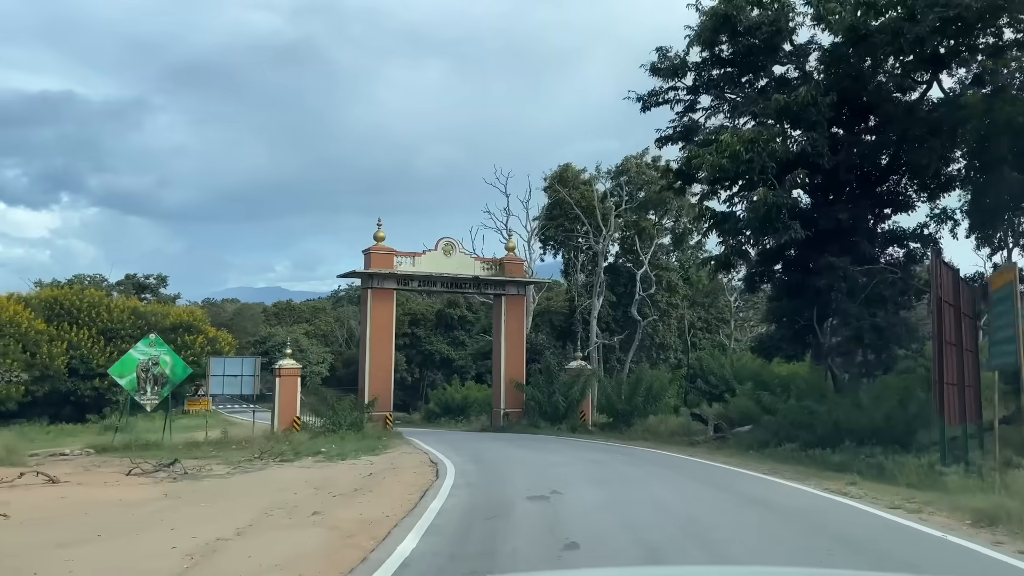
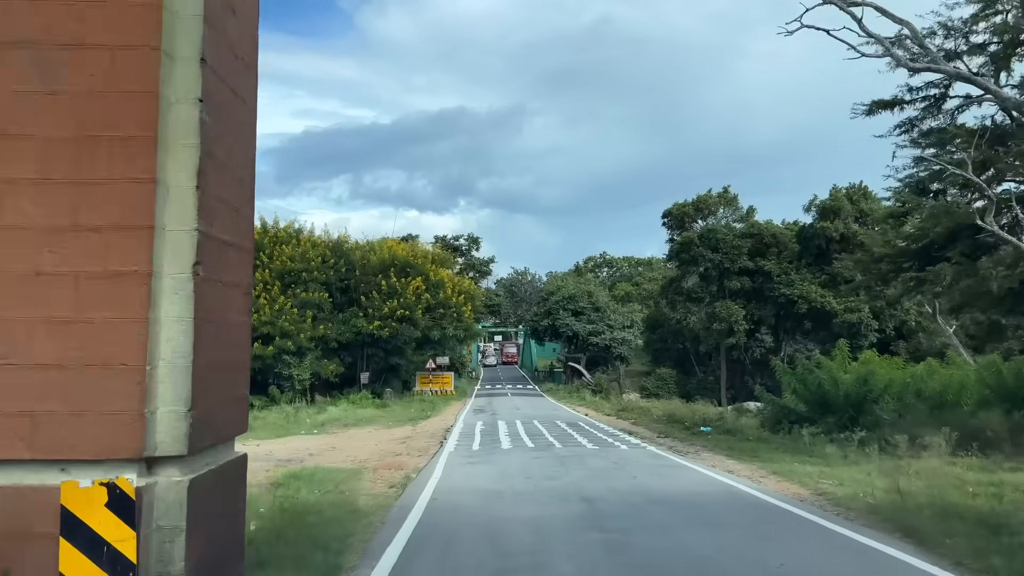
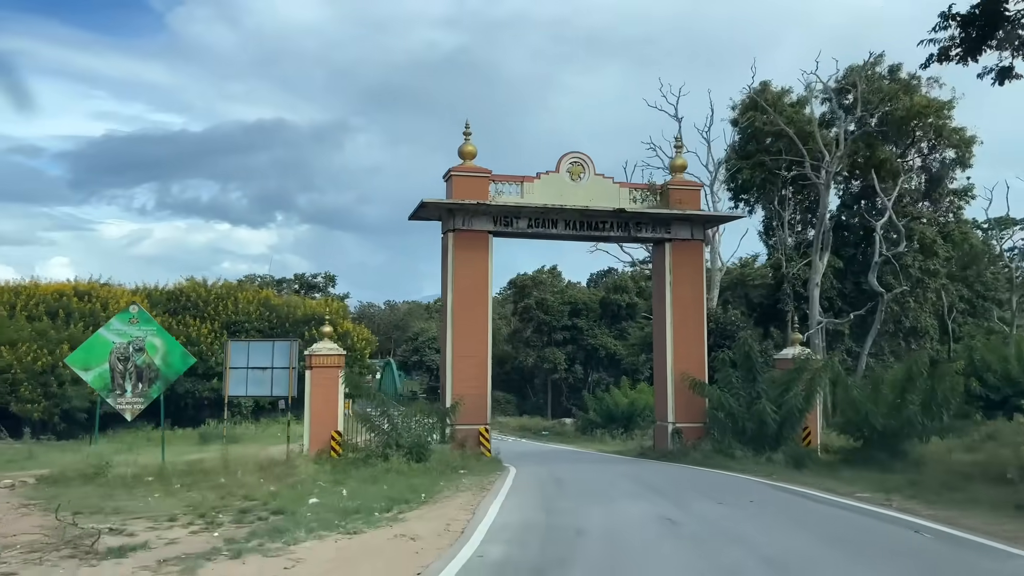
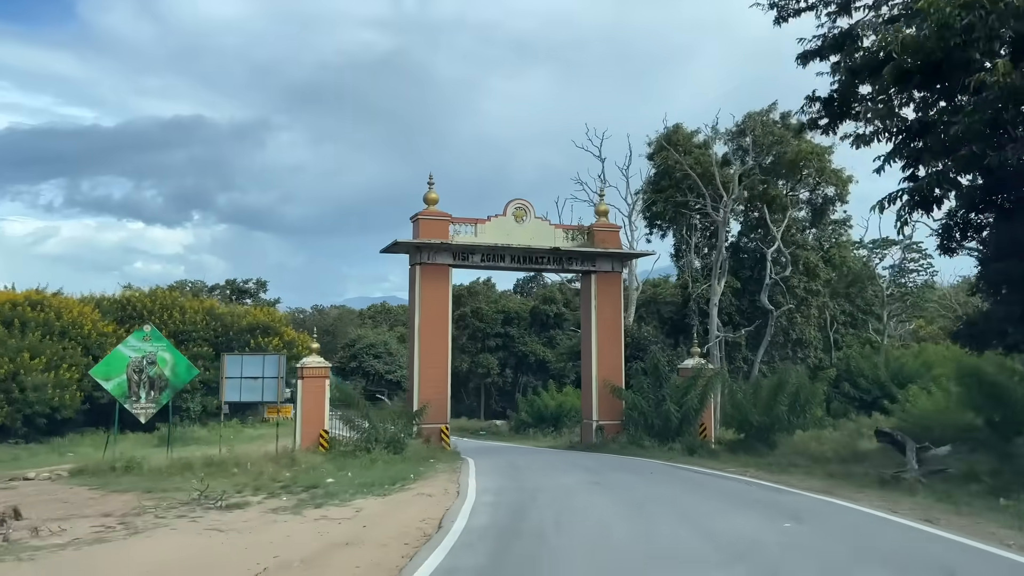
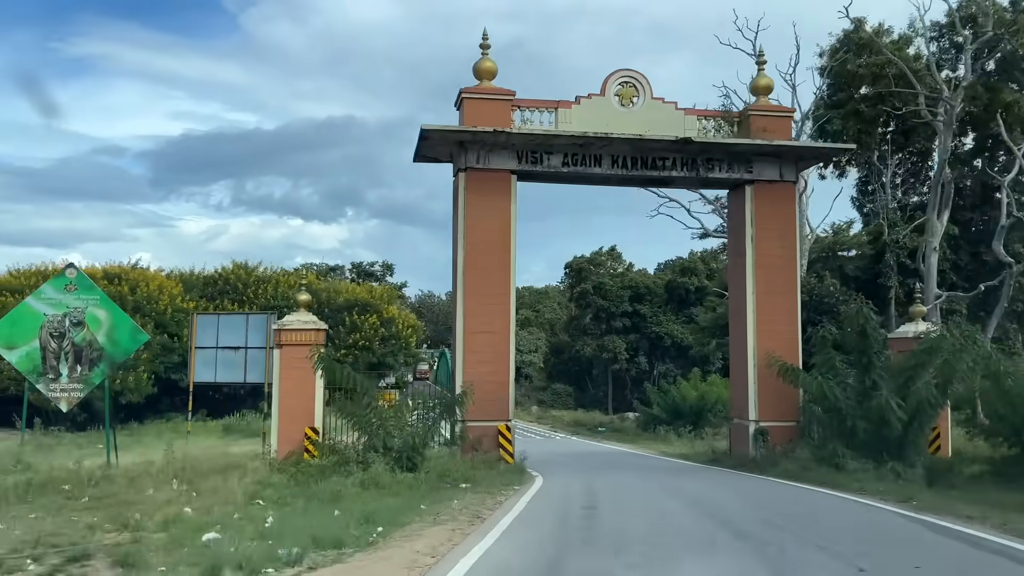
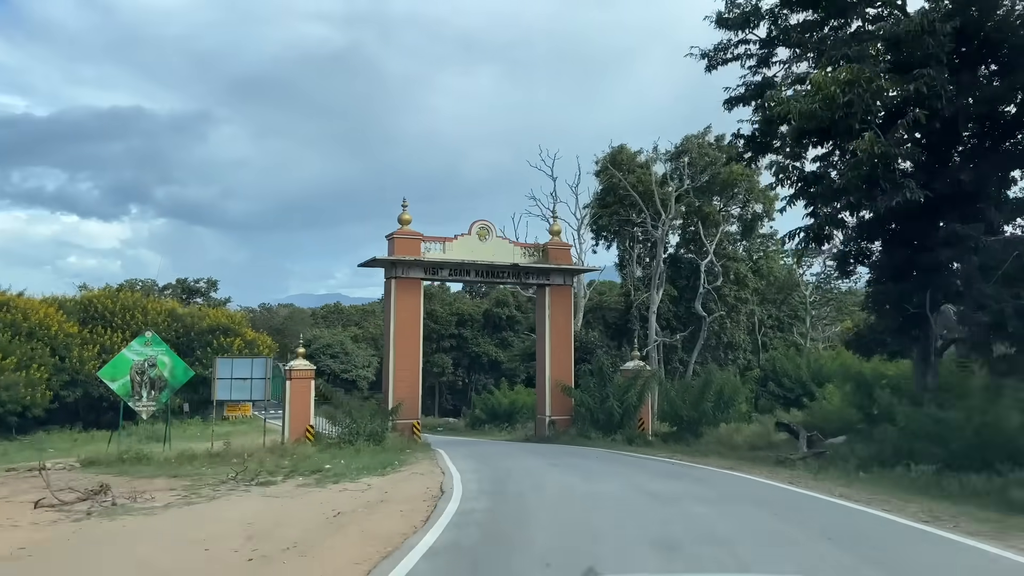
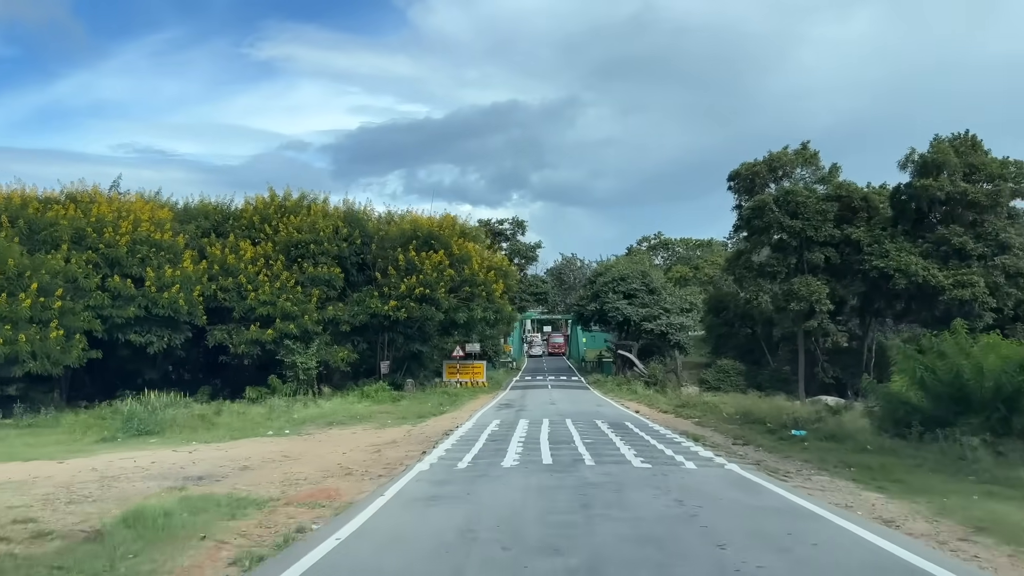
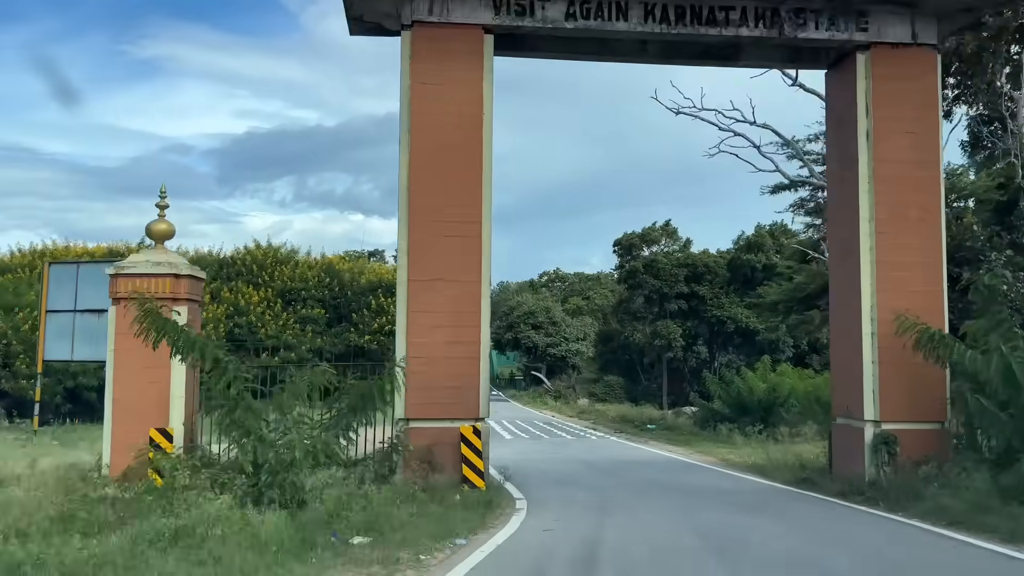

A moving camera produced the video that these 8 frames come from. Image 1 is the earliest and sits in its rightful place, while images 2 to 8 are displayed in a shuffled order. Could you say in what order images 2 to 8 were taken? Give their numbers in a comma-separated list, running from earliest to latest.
6, 4, 3, 5, 8, 2, 7
